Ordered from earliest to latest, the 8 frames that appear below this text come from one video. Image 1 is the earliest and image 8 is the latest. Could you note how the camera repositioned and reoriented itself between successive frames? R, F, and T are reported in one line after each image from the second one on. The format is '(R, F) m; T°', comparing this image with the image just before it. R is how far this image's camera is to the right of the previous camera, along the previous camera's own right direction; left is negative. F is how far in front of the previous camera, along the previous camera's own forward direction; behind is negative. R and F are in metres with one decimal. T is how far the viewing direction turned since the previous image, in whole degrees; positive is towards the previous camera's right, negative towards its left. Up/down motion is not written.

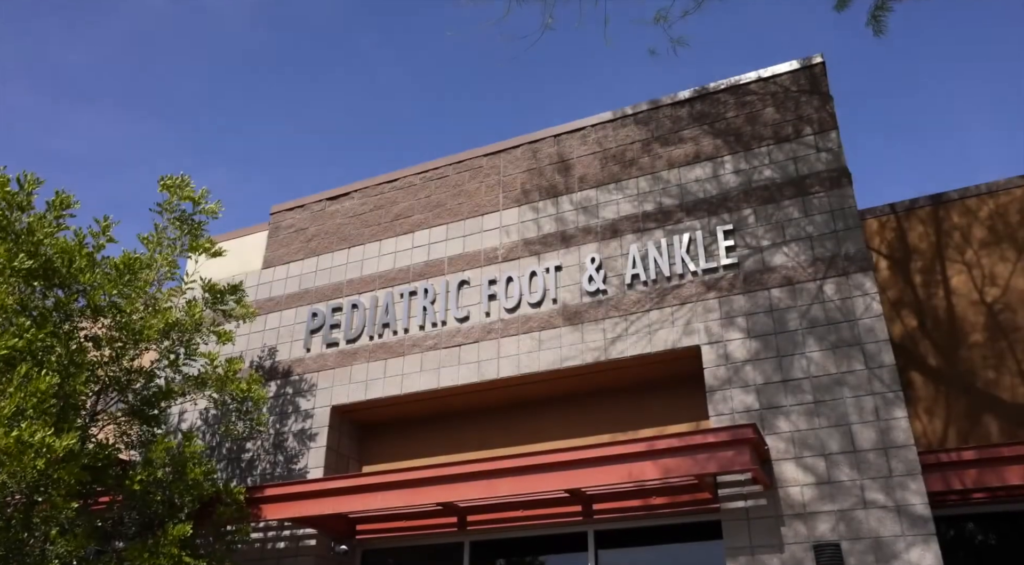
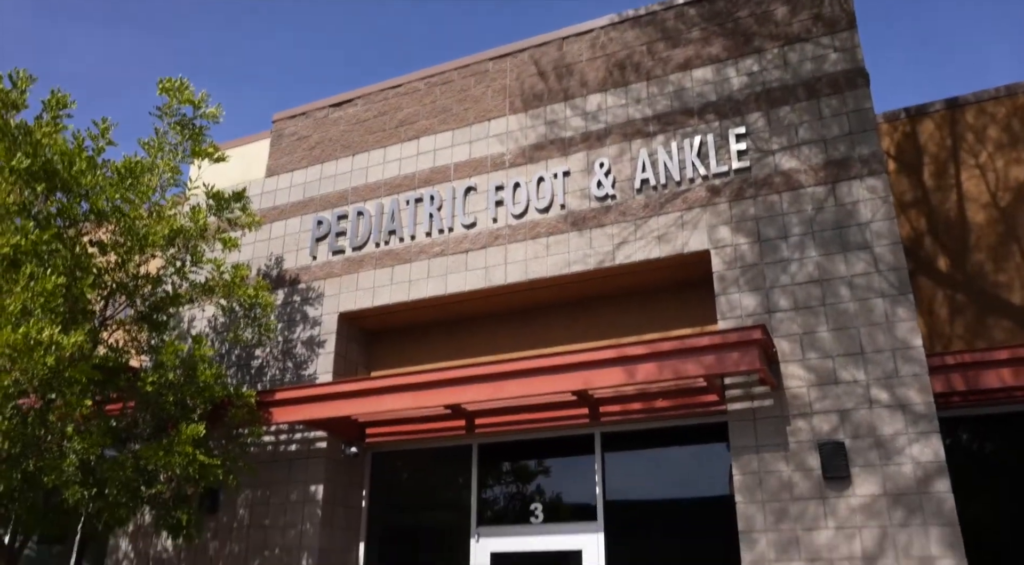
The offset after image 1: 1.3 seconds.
(+0.3, +0.1) m; -2°
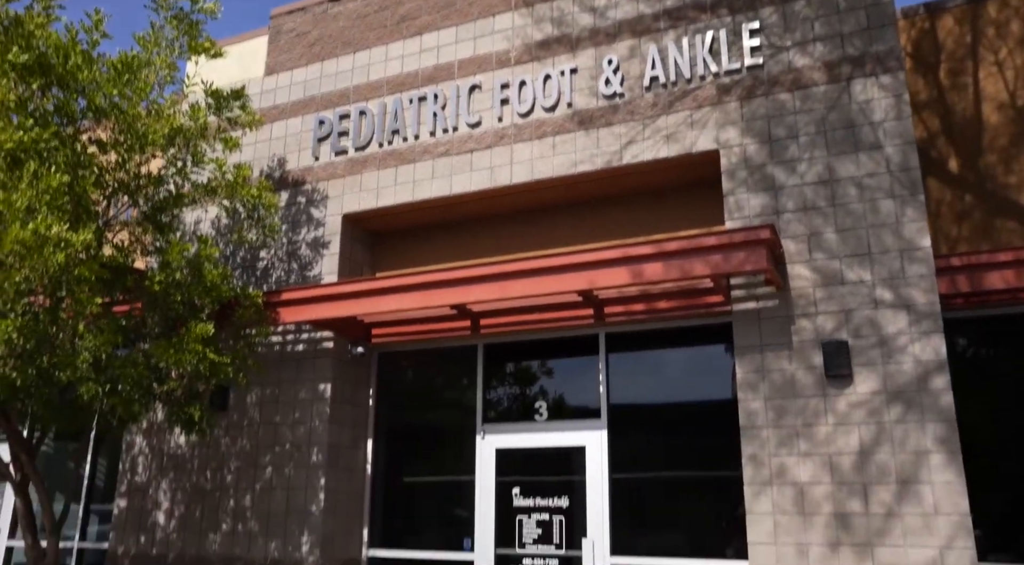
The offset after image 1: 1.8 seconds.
(0.0, 0.0) m; 0°
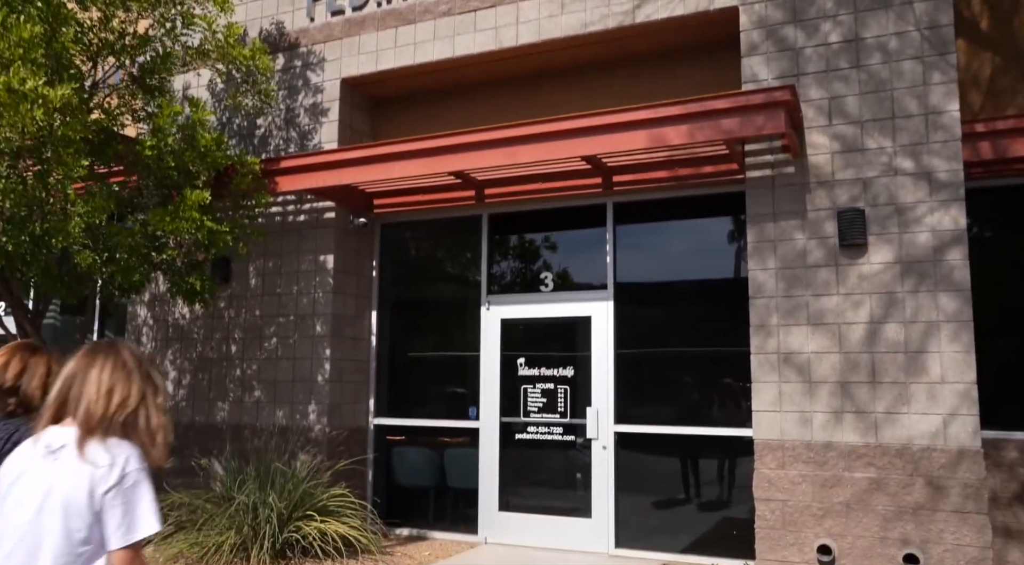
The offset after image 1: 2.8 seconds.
(0.0, +0.2) m; 0°
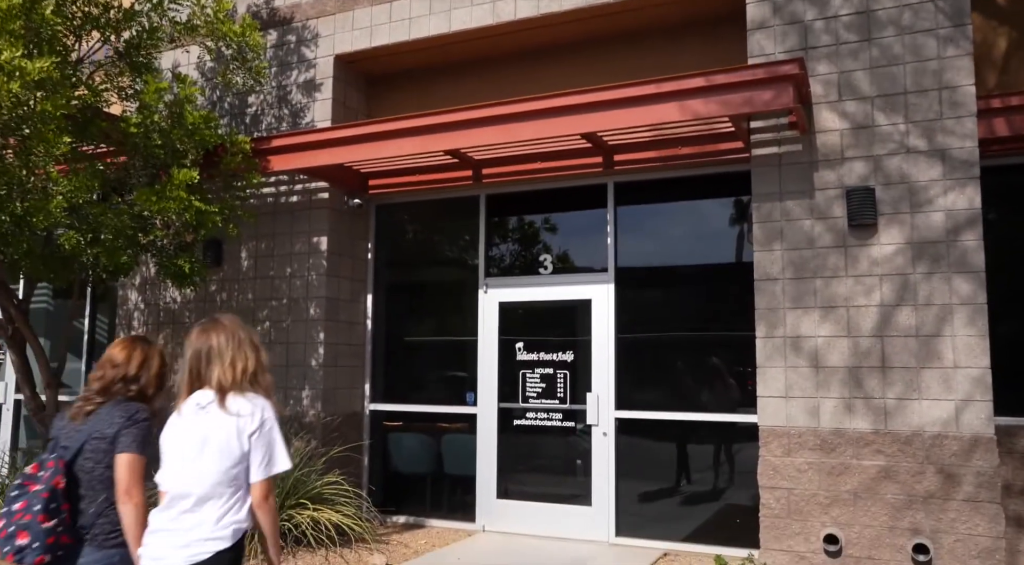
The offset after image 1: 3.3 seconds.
(0.0, +0.2) m; 0°
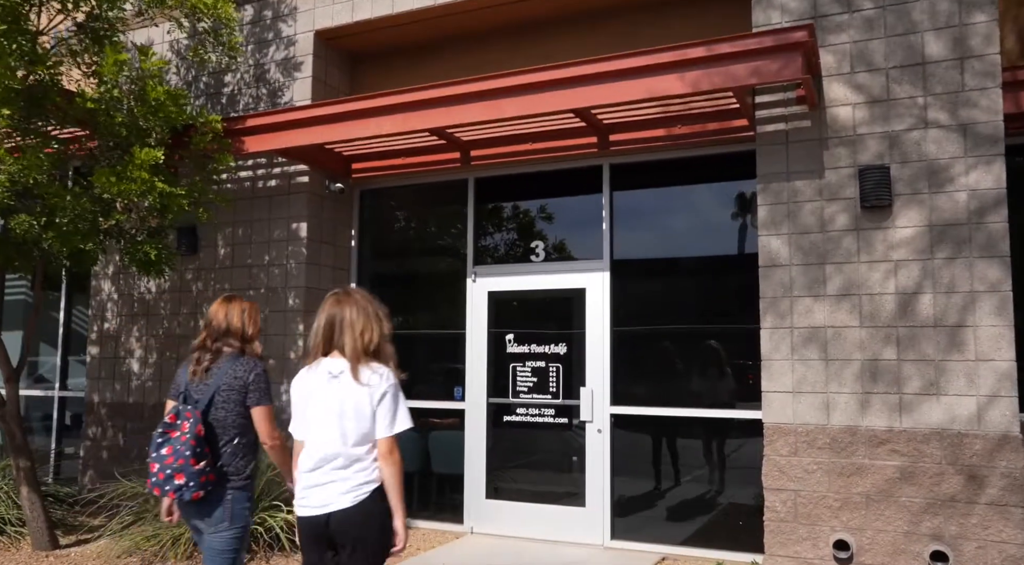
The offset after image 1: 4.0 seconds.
(+0.1, +0.4) m; 0°
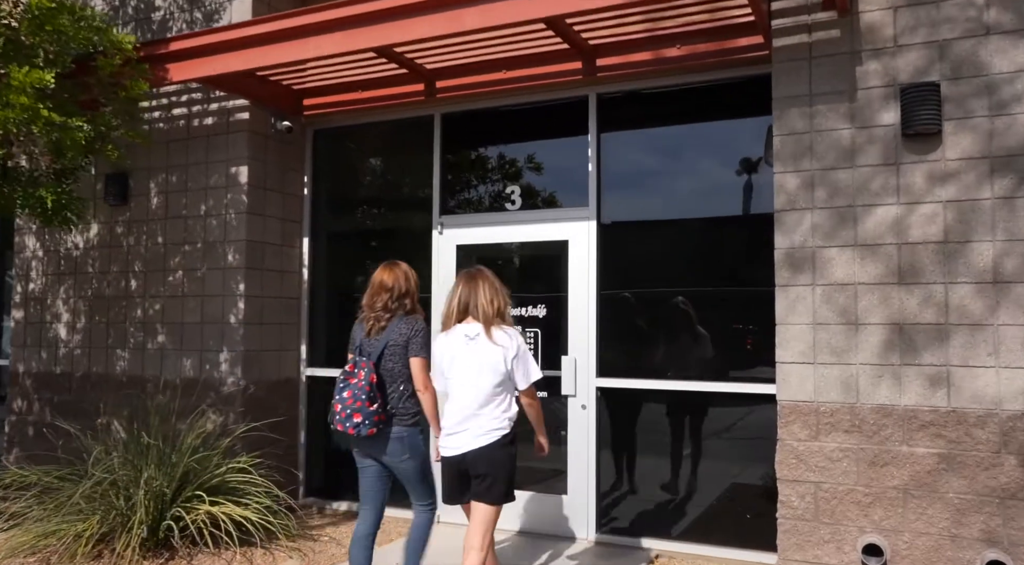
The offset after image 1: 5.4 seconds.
(+0.2, +1.0) m; 0°
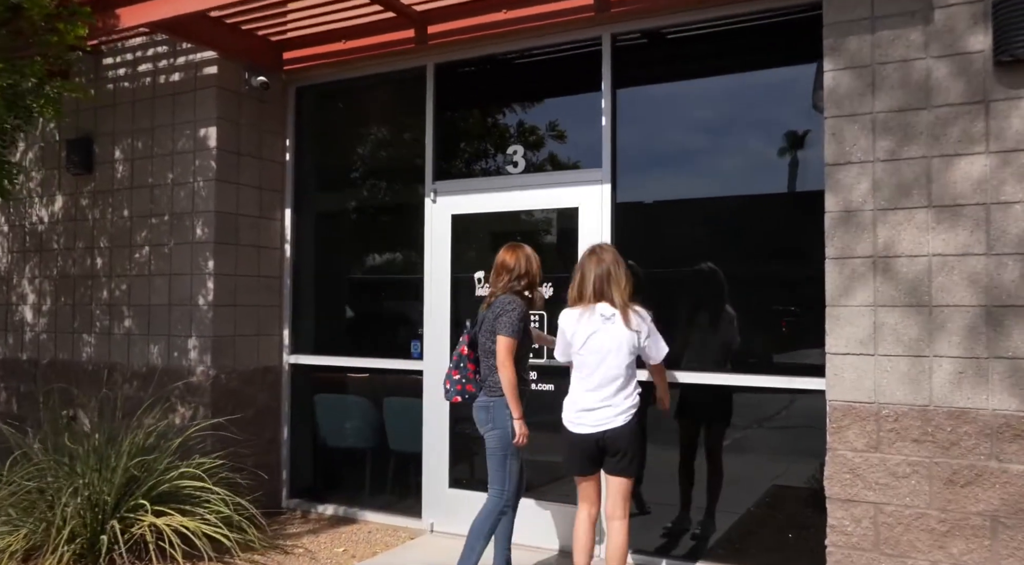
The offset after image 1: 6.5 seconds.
(+0.3, +0.9) m; -3°
